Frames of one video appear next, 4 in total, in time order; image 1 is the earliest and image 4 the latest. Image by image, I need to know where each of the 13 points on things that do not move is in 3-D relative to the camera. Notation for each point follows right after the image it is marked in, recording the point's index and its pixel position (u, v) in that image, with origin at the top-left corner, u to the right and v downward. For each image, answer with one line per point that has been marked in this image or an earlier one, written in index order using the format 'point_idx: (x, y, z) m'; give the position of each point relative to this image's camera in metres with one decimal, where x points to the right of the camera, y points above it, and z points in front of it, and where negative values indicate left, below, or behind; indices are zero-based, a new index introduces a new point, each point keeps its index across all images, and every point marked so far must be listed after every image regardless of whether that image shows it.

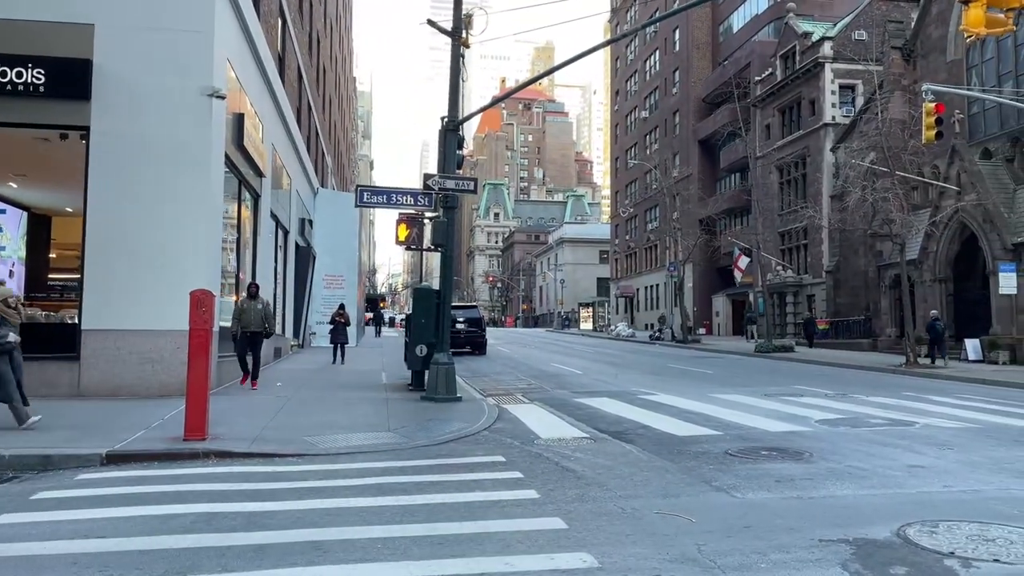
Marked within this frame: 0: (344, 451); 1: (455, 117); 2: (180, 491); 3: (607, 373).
0: (-1.9, -1.8, +8.6) m
1: (-0.9, +2.8, +12.7) m
2: (-2.8, -1.7, +6.6) m
3: (+2.3, -2.2, +19.5) m
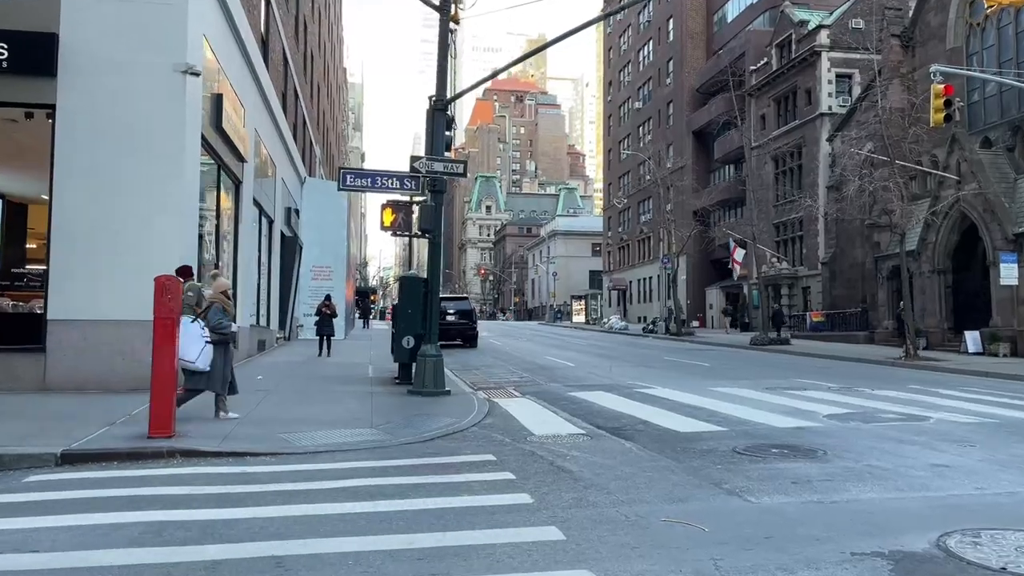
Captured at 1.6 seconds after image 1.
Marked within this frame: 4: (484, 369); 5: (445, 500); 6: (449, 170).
0: (-2.0, -1.7, +7.9) m
1: (-1.1, +3.0, +12.1) m
2: (-2.9, -1.6, +6.0) m
3: (+2.1, -1.9, +18.9) m
4: (-0.7, -1.9, +18.5) m
5: (-0.5, -1.5, +5.7) m
6: (-1.0, +1.8, +12.0) m
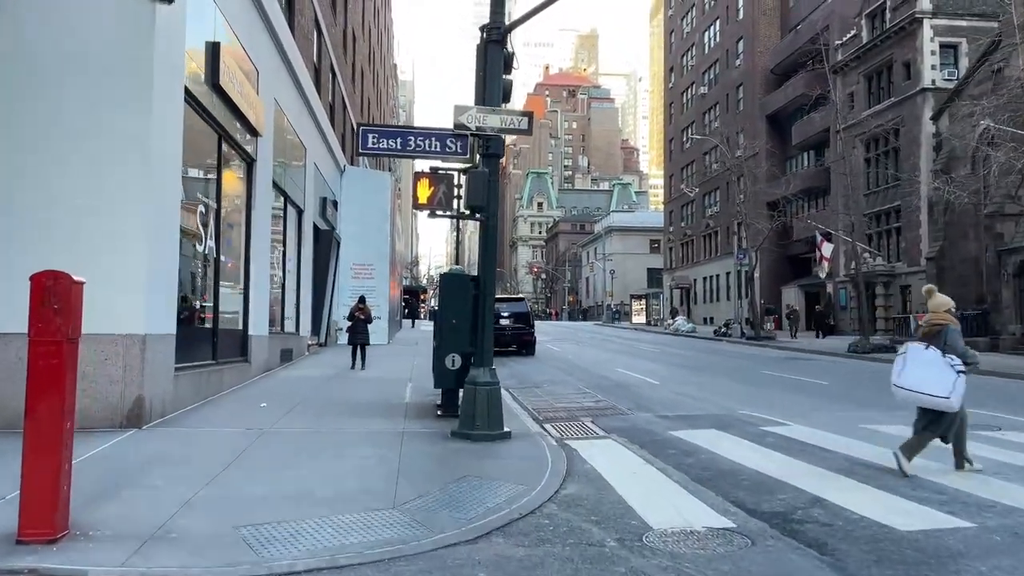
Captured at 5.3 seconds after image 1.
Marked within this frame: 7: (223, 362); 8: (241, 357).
0: (-1.3, -1.7, +4.6) m
1: (-0.1, +2.9, +8.7) m
2: (-2.4, -1.6, +2.8) m
3: (+3.5, -1.9, +15.3) m
4: (+0.7, -1.9, +15.1) m
5: (0.0, -1.6, +2.3) m
6: (-0.1, +1.8, +8.6) m
7: (-4.6, -1.2, +12.5) m
8: (-4.9, -1.2, +14.0) m
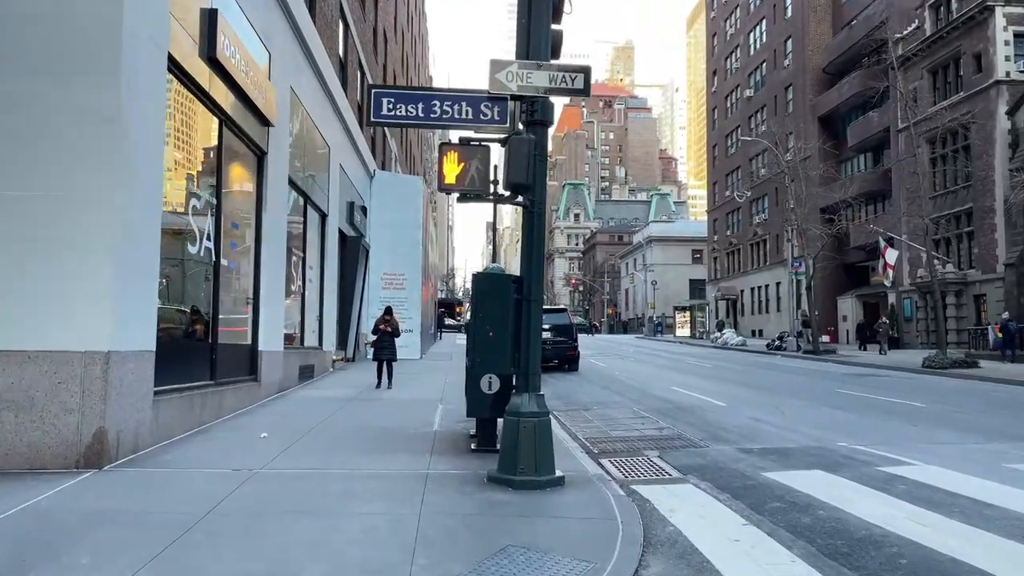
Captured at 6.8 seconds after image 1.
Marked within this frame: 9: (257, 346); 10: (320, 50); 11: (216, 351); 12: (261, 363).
0: (-1.0, -1.6, +2.8) m
1: (+0.3, +2.9, +6.9) m
2: (-2.2, -1.6, +1.0) m
3: (+4.3, -2.1, +13.2) m
4: (+1.4, -2.1, +13.2) m
5: (+0.2, -1.5, +0.4) m
6: (+0.4, +1.8, +6.8) m
7: (-4.0, -1.3, +10.8) m
8: (-4.2, -1.4, +12.3) m
9: (-4.1, -0.9, +12.6) m
10: (-4.3, +5.3, +17.3) m
11: (-4.0, -0.9, +10.5) m
12: (-4.1, -1.2, +12.6) m
